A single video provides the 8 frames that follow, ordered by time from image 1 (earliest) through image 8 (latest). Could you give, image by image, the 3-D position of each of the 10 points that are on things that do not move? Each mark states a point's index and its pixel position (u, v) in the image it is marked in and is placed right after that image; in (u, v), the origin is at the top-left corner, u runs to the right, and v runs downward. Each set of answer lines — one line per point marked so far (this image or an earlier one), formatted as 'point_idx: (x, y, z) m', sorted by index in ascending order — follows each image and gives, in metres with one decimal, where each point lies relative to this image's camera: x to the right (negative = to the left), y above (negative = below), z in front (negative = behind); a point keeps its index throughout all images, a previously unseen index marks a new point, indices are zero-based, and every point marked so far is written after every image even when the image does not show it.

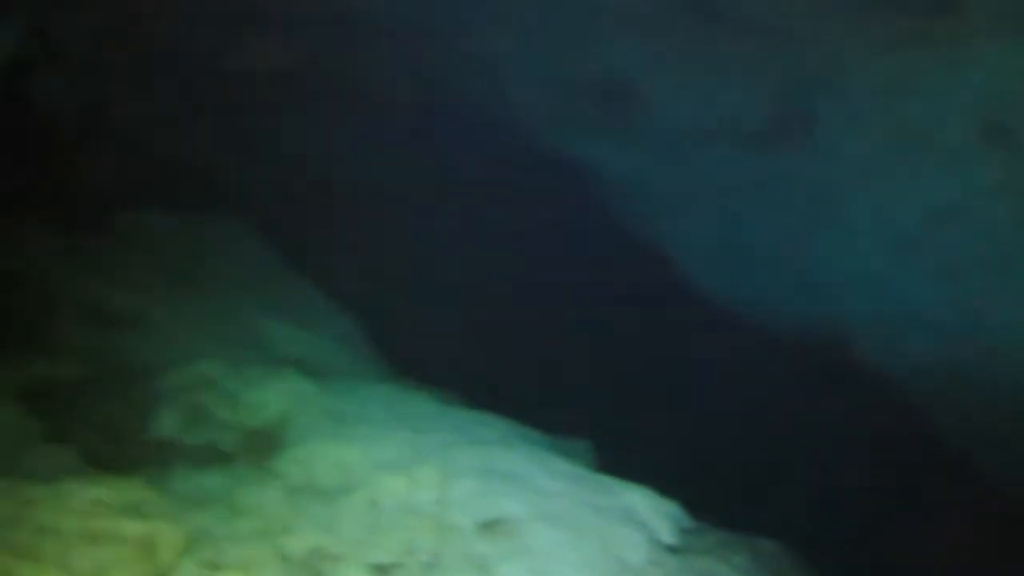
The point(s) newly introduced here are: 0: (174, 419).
0: (-1.6, -0.6, +4.8) m
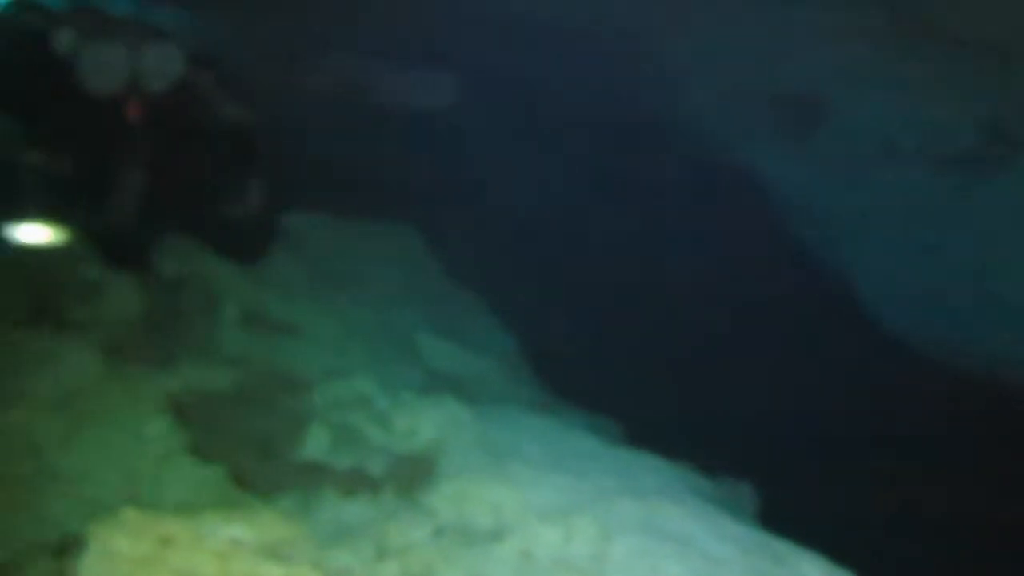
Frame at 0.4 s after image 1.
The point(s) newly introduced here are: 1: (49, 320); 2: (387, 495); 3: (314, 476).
0: (-0.9, -0.7, +4.5) m
1: (-2.0, -0.1, +4.2) m
2: (-0.5, -0.9, +4.2) m
3: (-0.8, -0.8, +4.2) m
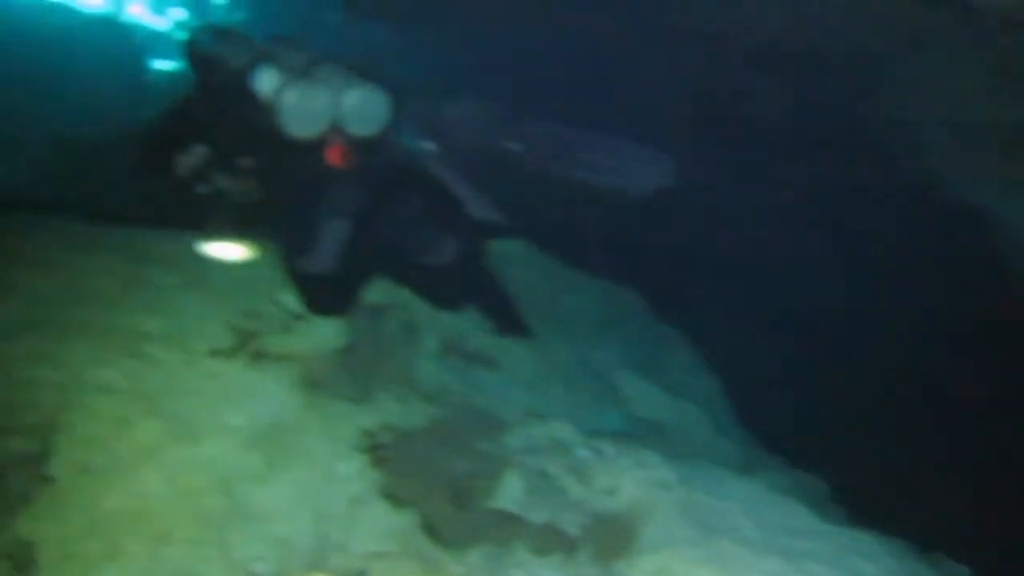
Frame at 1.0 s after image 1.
0: (0.0, -0.8, +4.1) m
1: (-1.1, -0.2, +4.1) m
2: (+0.3, -1.1, +3.8) m
3: (0.0, -1.0, +3.9) m
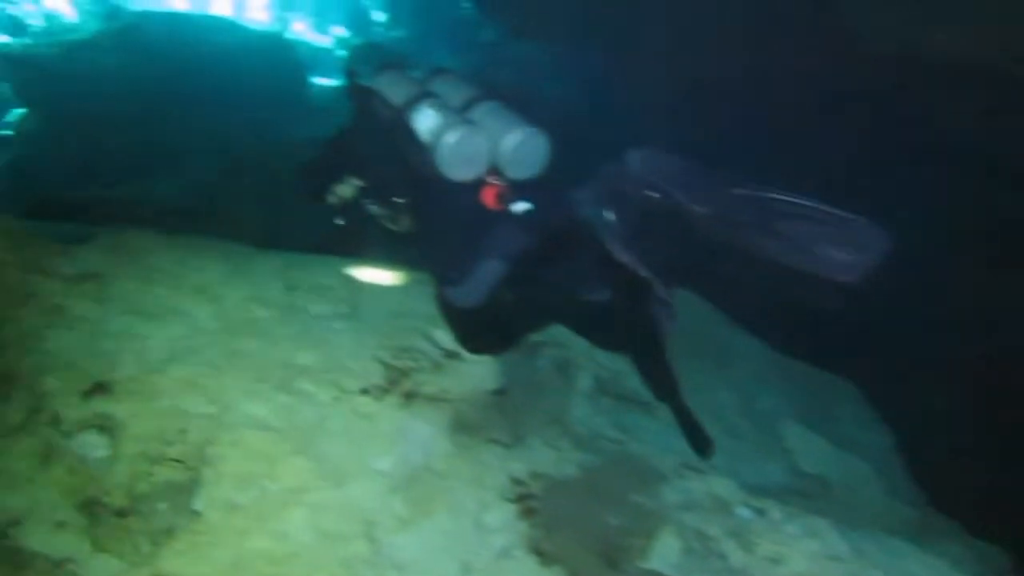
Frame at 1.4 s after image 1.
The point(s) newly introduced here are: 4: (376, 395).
0: (+0.6, -1.0, +3.8) m
1: (-0.4, -0.4, +3.9) m
2: (+0.8, -1.3, +3.4) m
3: (+0.6, -1.2, +3.5) m
4: (-0.5, -0.4, +3.5) m
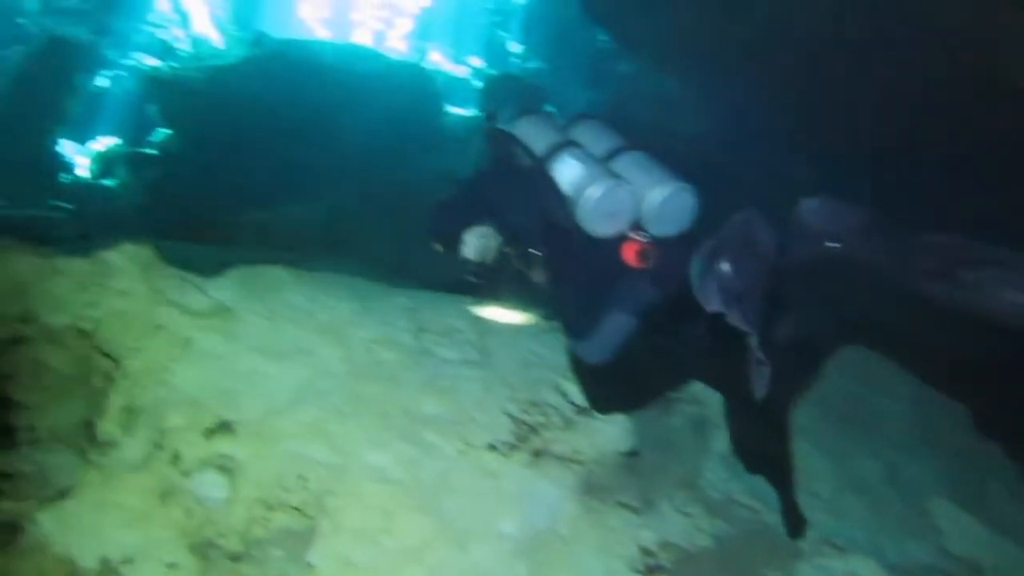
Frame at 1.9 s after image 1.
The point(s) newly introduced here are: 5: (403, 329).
0: (+1.1, -1.3, +3.4) m
1: (+0.1, -0.6, +3.7) m
2: (+1.2, -1.5, +3.0) m
3: (+1.0, -1.4, +3.2) m
4: (0.0, -0.6, +3.3) m
5: (-0.4, -0.2, +3.9) m
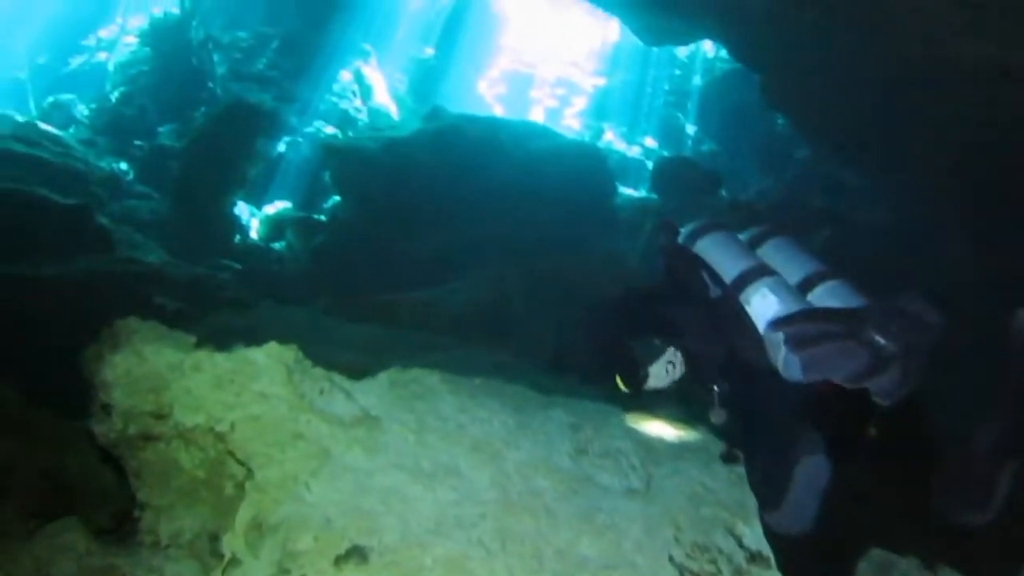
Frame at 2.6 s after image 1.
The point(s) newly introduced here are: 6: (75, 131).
0: (+1.5, -1.7, +2.8) m
1: (+0.6, -1.0, +3.2) m
2: (+1.5, -1.9, +2.3) m
3: (+1.3, -1.8, +2.5) m
4: (+0.4, -0.9, +2.9) m
5: (+0.2, -0.6, +3.5) m
6: (-5.4, +1.9, +12.1) m
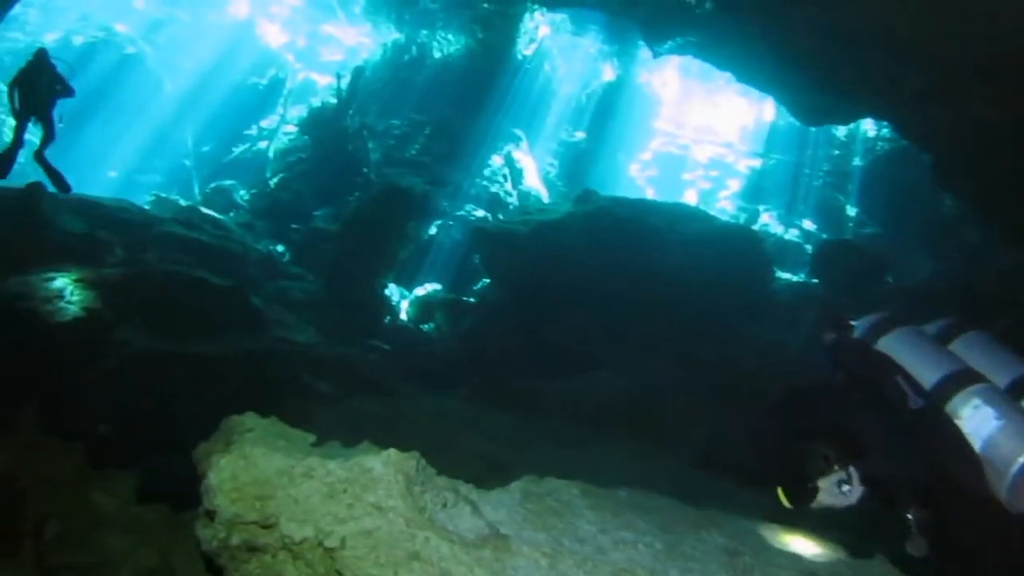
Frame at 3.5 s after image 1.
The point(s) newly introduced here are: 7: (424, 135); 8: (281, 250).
0: (+1.8, -2.0, +2.0) m
1: (+1.0, -1.3, +2.7) m
2: (+1.8, -2.2, +1.6) m
3: (+1.6, -2.0, +1.8) m
4: (+0.8, -1.2, +2.4) m
5: (+0.6, -0.9, +3.1) m
6: (-3.5, +0.9, +12.6) m
7: (-1.2, +2.1, +13.8) m
8: (-2.7, +0.4, +11.5) m
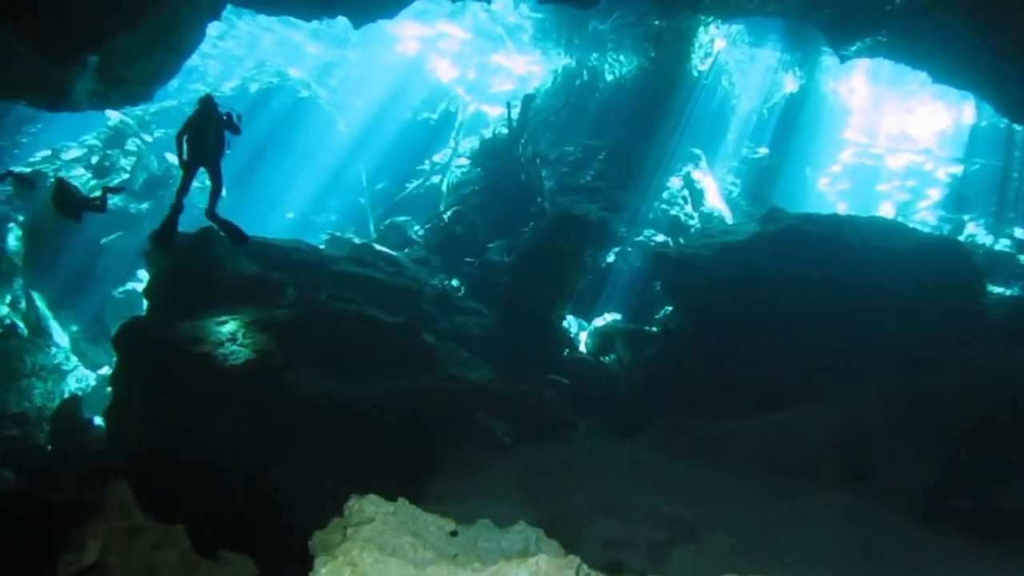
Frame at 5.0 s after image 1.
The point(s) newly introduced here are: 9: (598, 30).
0: (+2.1, -2.0, +1.1) m
1: (+1.5, -1.3, +1.9) m
2: (+2.0, -2.2, +0.7) m
3: (+1.9, -2.1, +1.0) m
4: (+1.2, -1.3, +1.7) m
5: (+1.1, -1.0, +2.4) m
6: (-1.3, +0.5, +12.5) m
7: (+1.2, +1.7, +13.4) m
8: (-0.6, 0.0, +11.3) m
9: (+1.3, +3.9, +15.1) m
